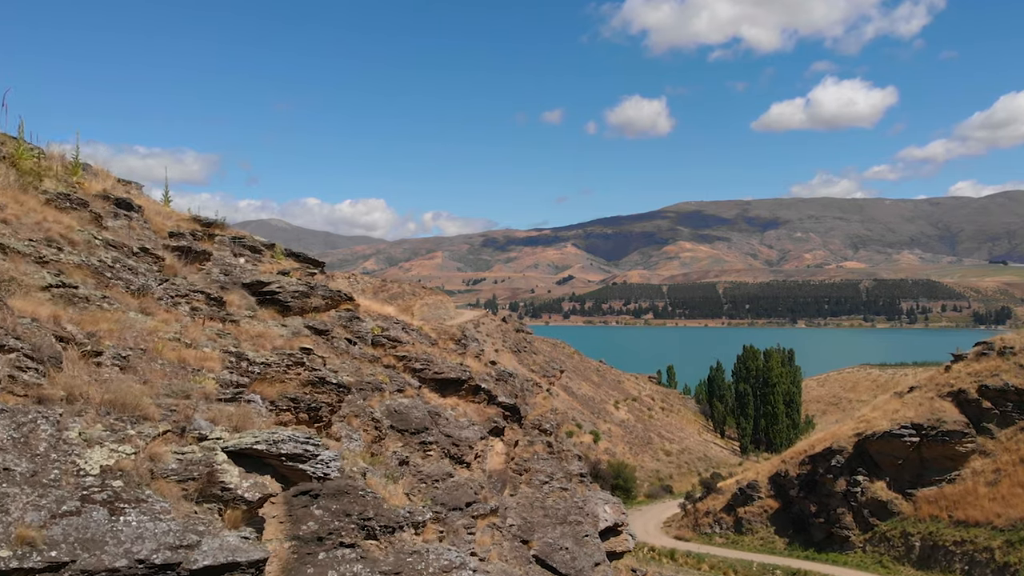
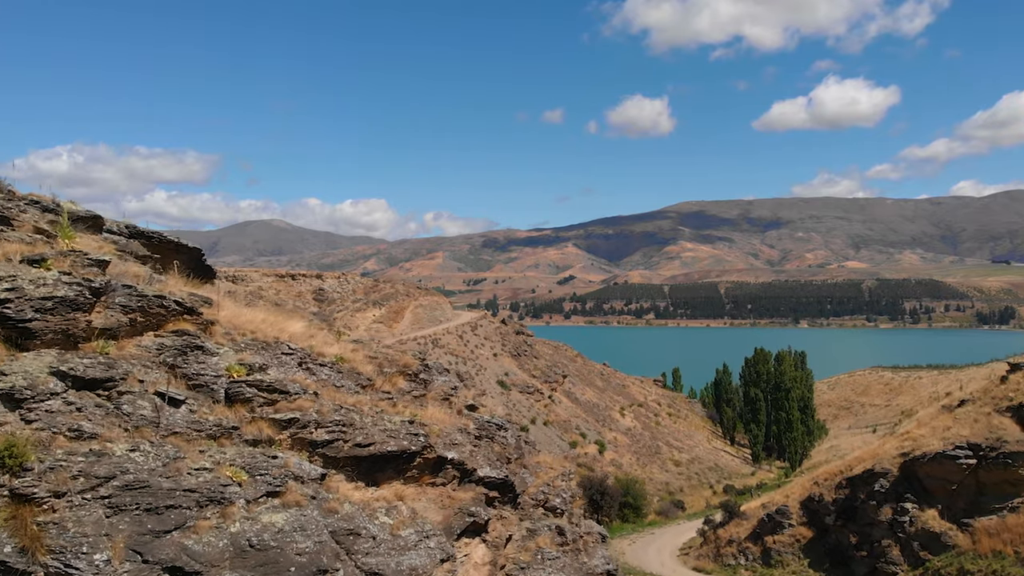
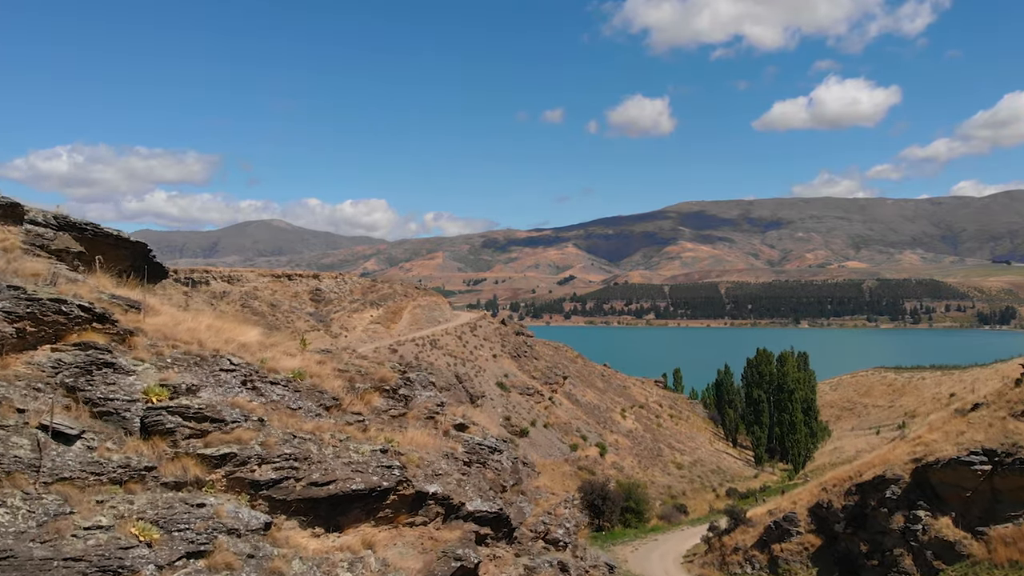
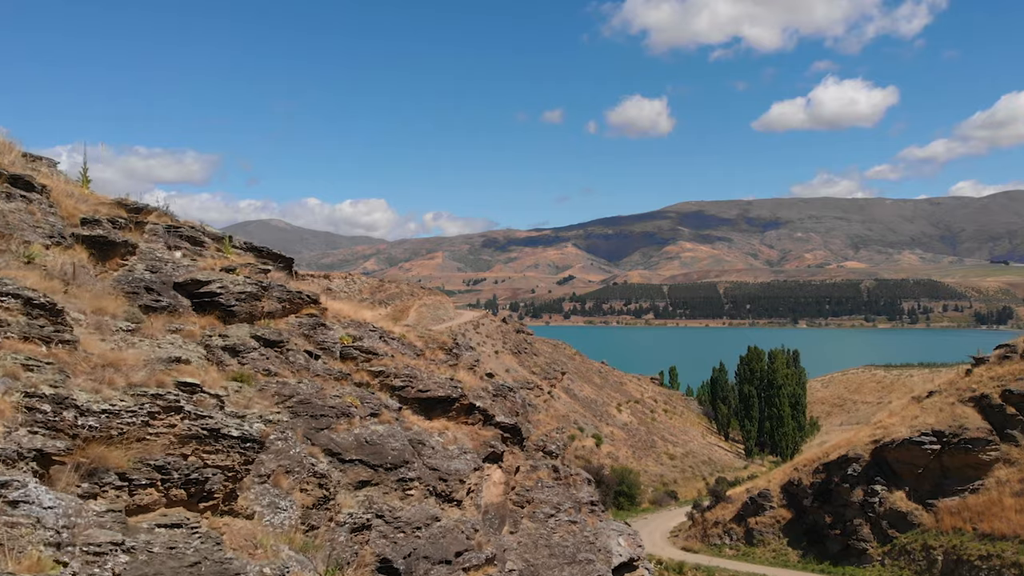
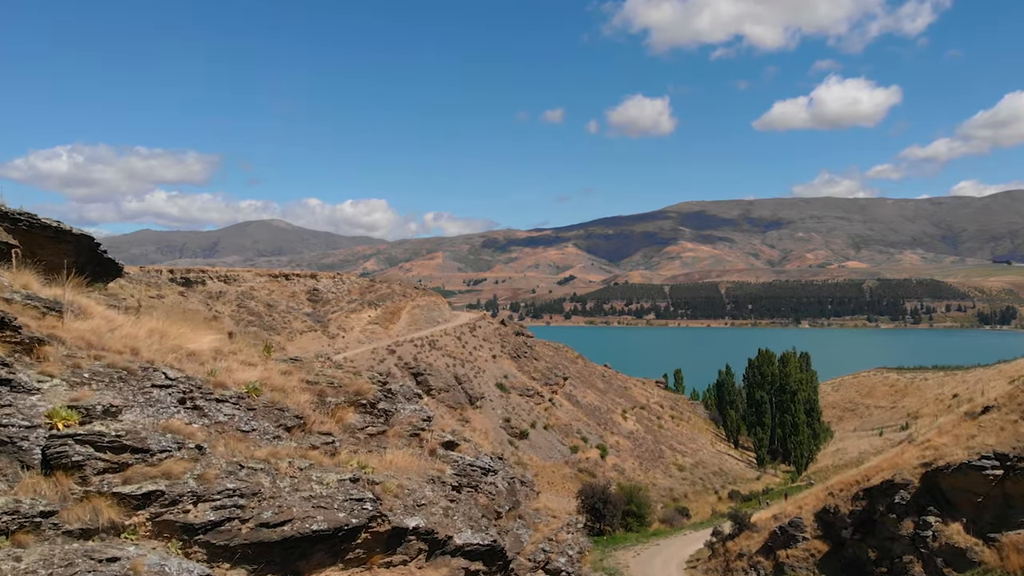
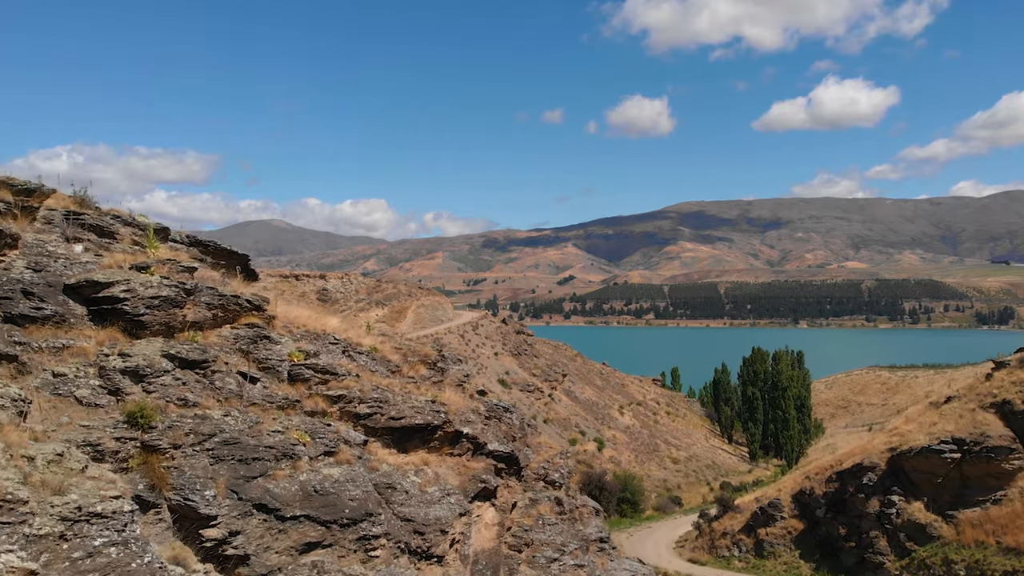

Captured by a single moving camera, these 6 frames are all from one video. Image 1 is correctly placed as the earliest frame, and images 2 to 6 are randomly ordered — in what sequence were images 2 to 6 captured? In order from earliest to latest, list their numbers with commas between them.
4, 6, 2, 3, 5
